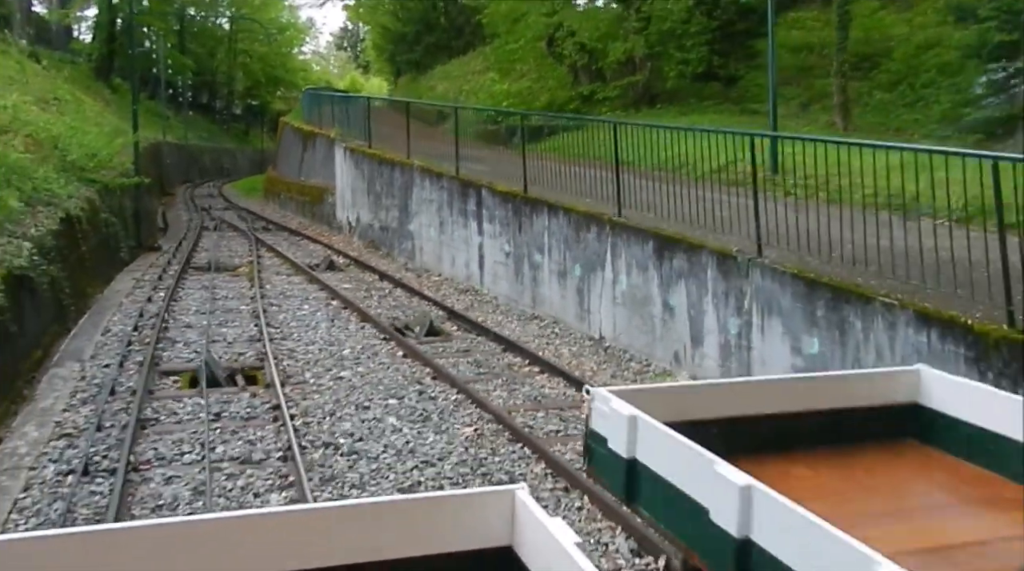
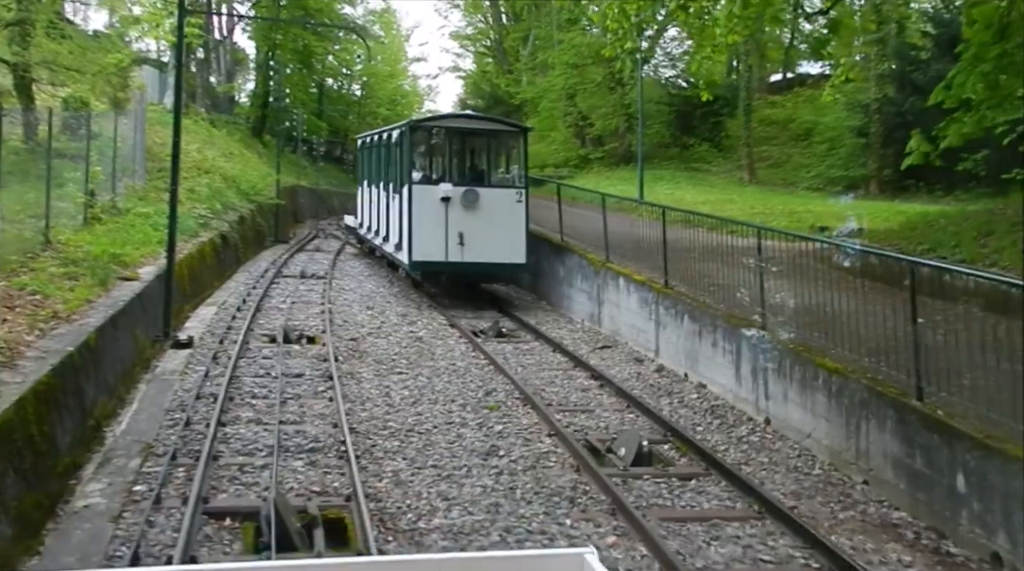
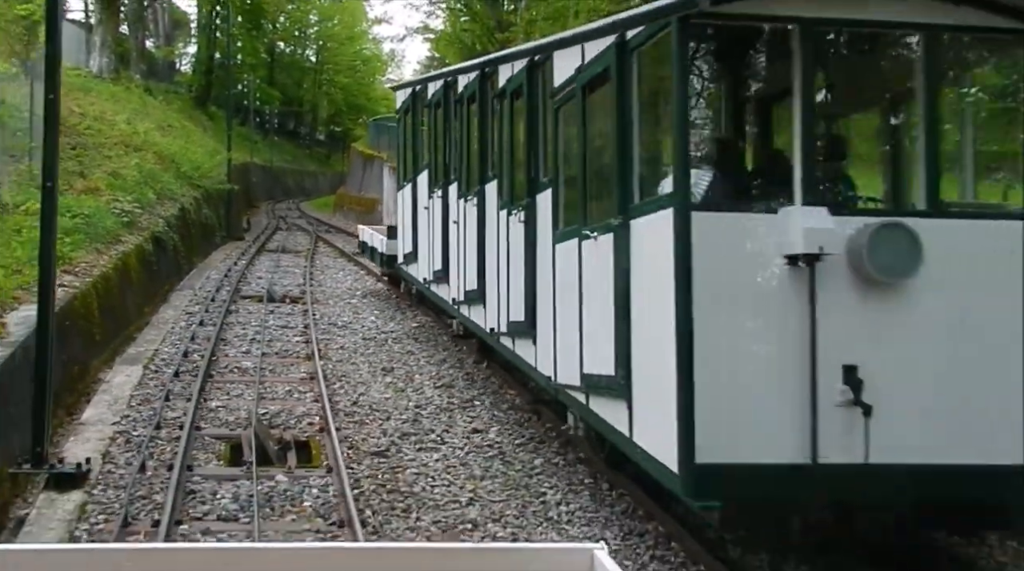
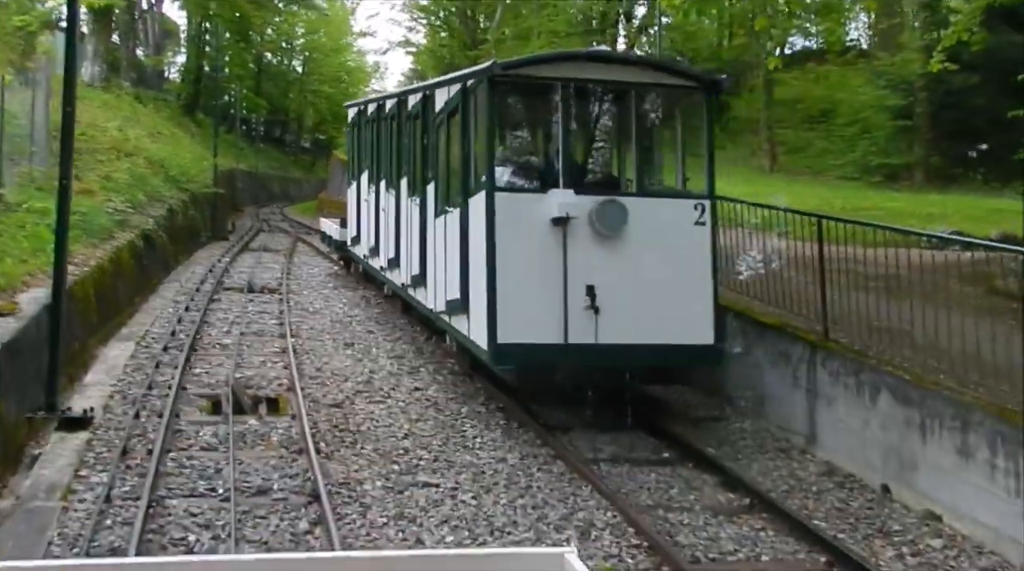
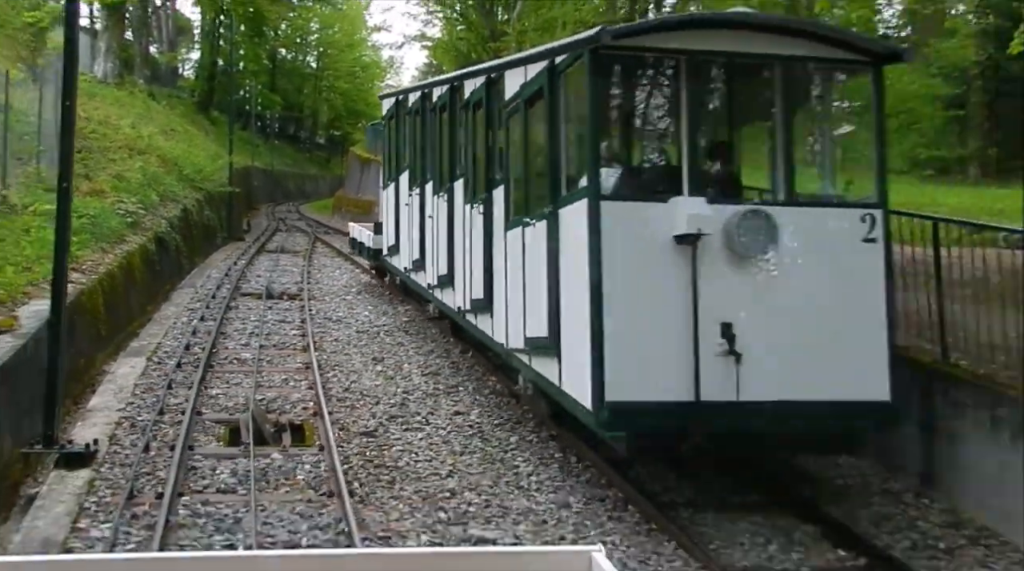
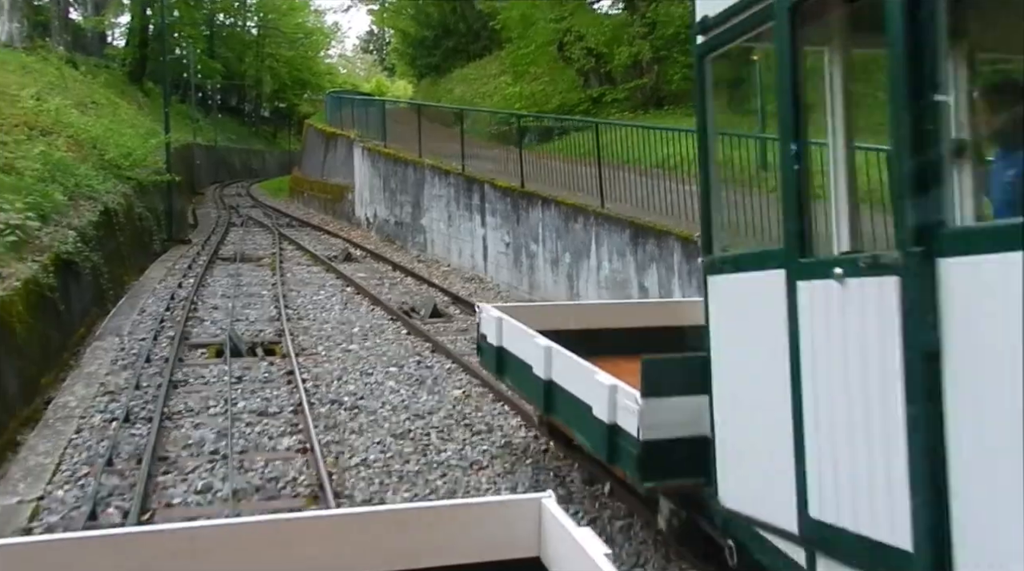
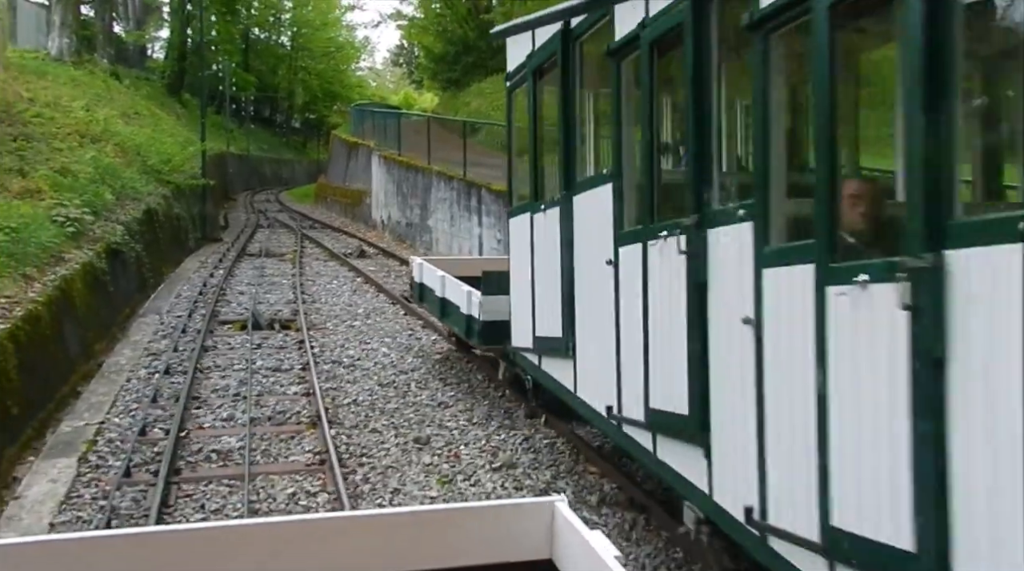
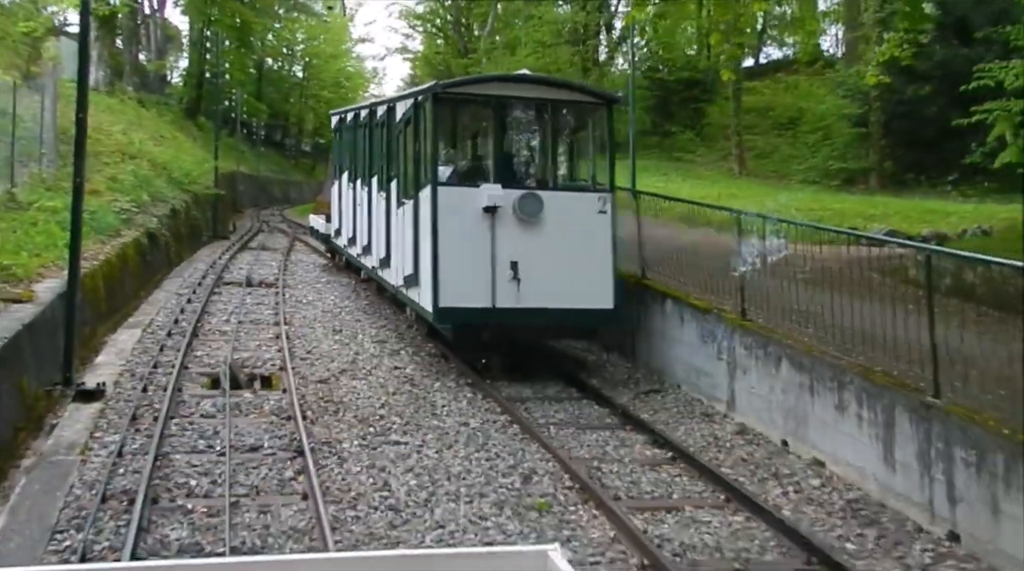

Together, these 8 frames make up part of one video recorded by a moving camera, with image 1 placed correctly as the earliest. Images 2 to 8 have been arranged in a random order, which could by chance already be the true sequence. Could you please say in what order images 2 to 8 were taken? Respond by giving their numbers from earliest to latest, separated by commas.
6, 7, 3, 5, 4, 8, 2
